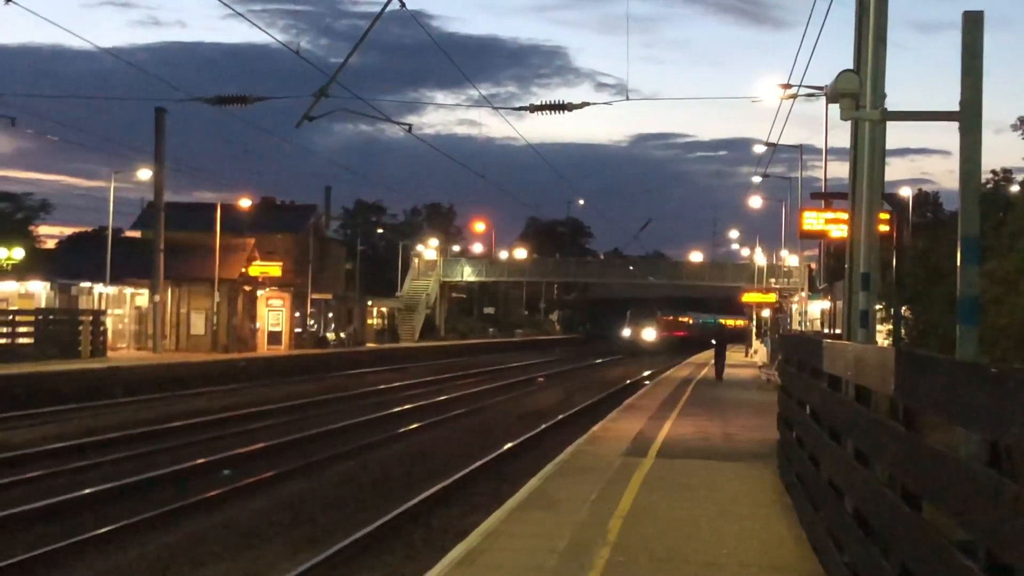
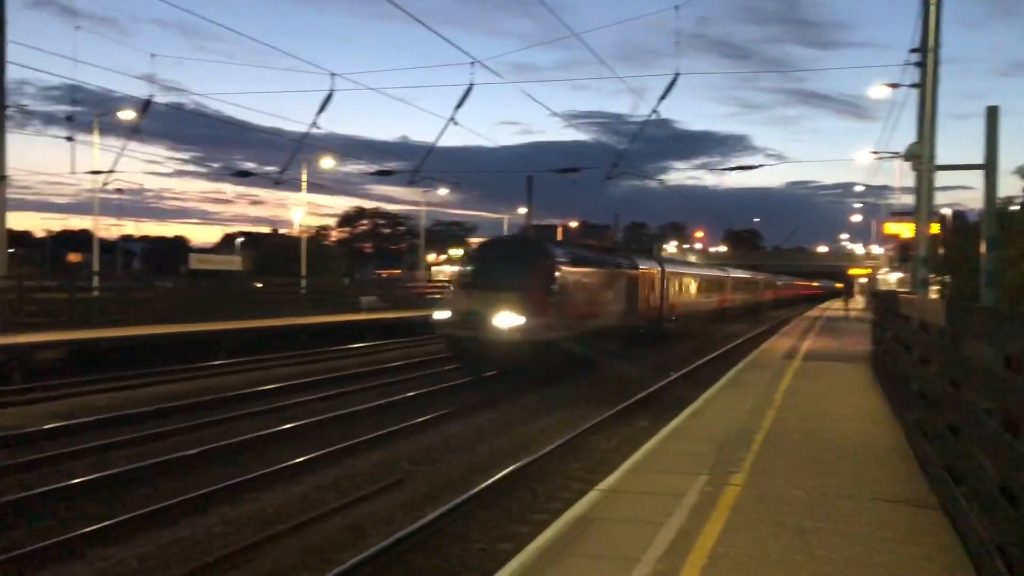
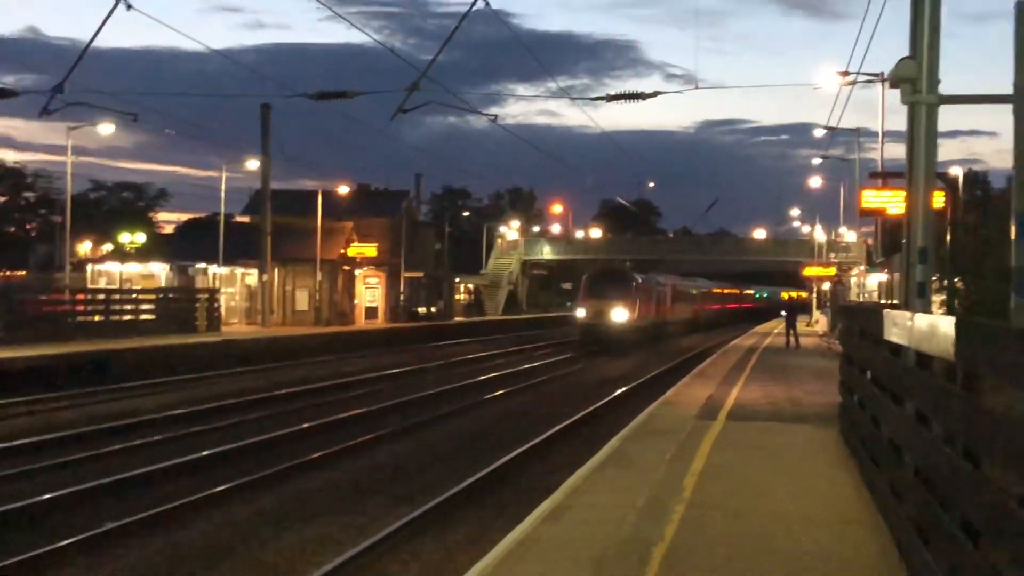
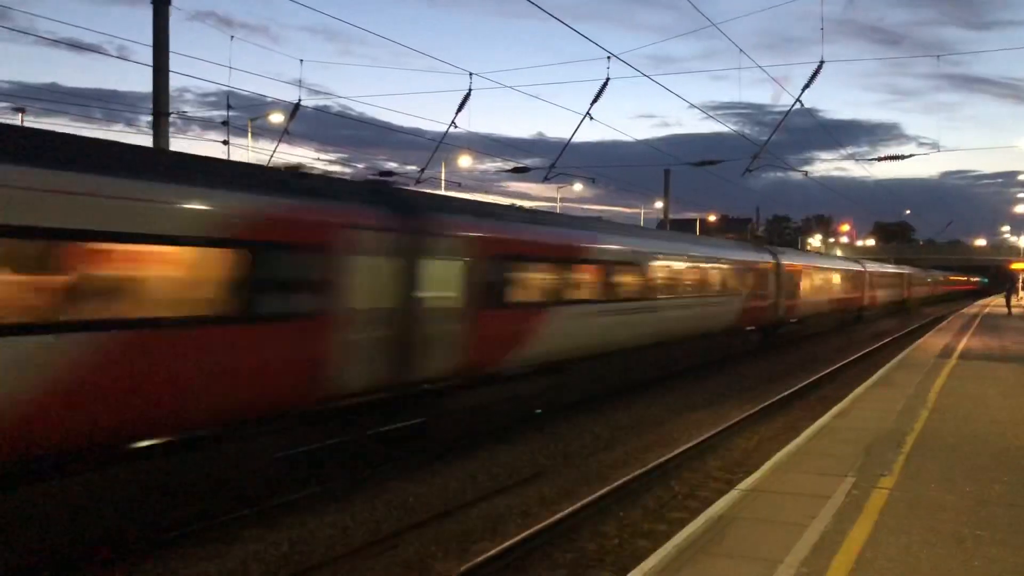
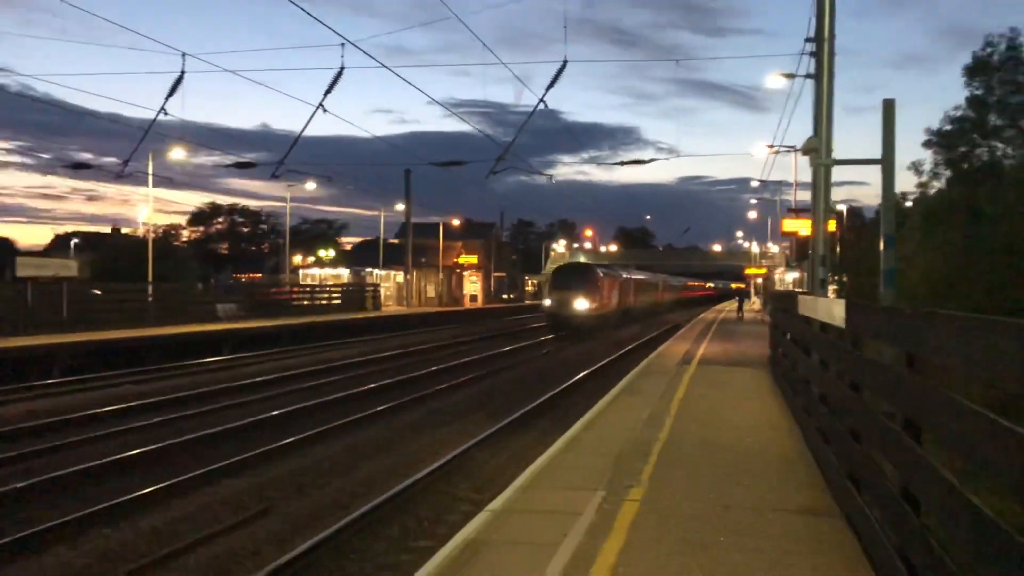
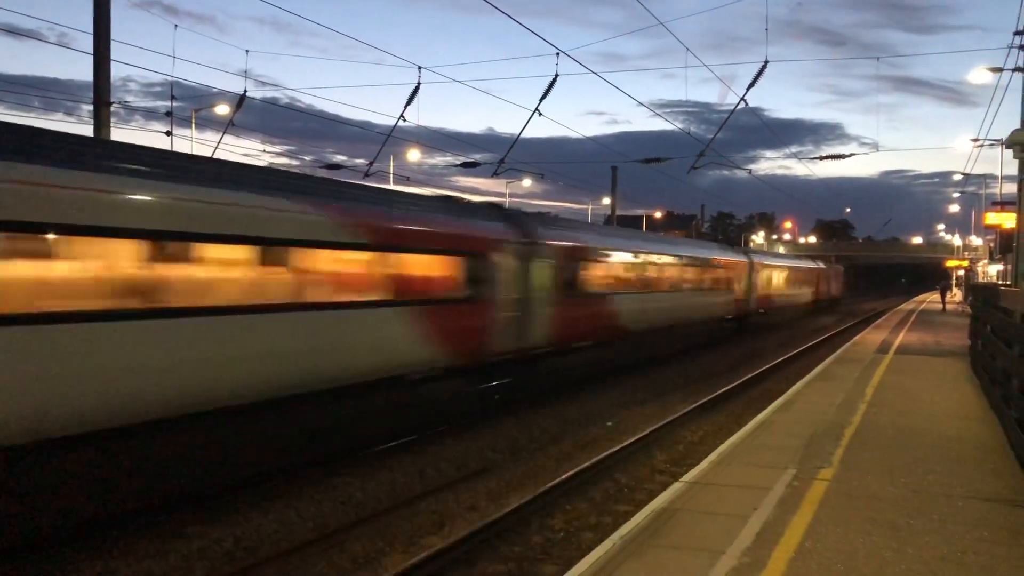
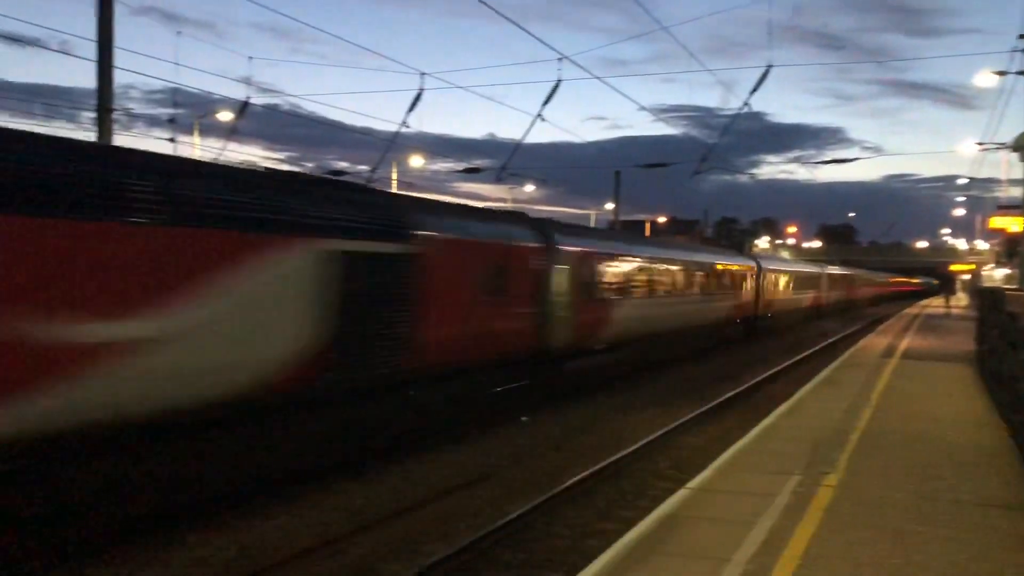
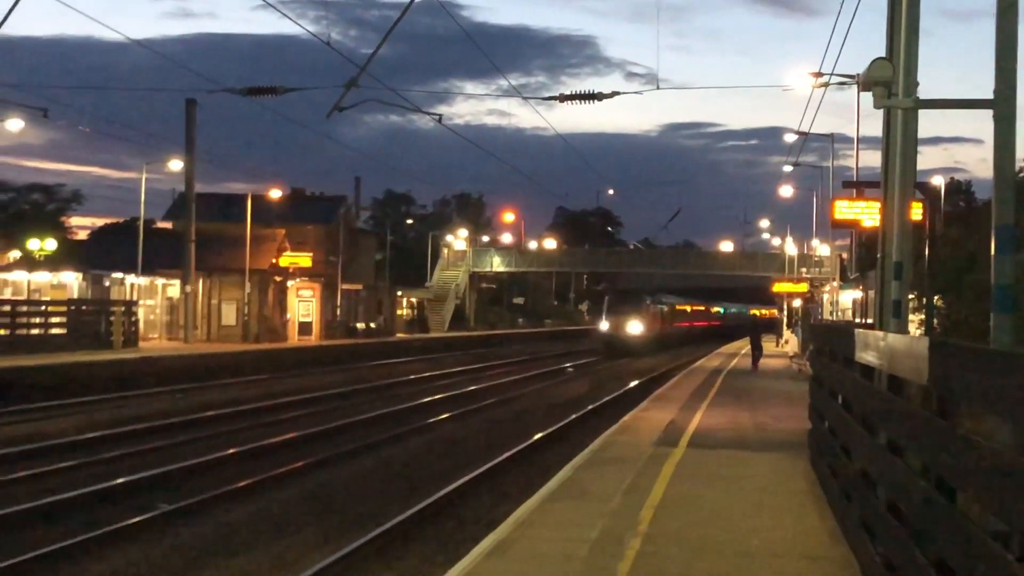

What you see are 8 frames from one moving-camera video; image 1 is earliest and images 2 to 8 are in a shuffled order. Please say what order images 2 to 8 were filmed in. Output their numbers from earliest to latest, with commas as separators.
8, 3, 5, 2, 7, 4, 6
